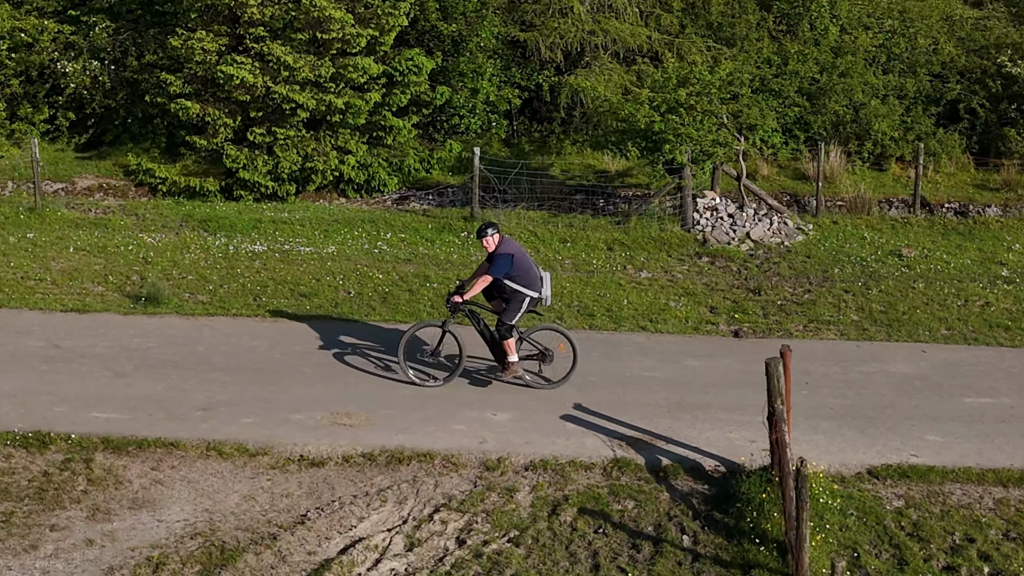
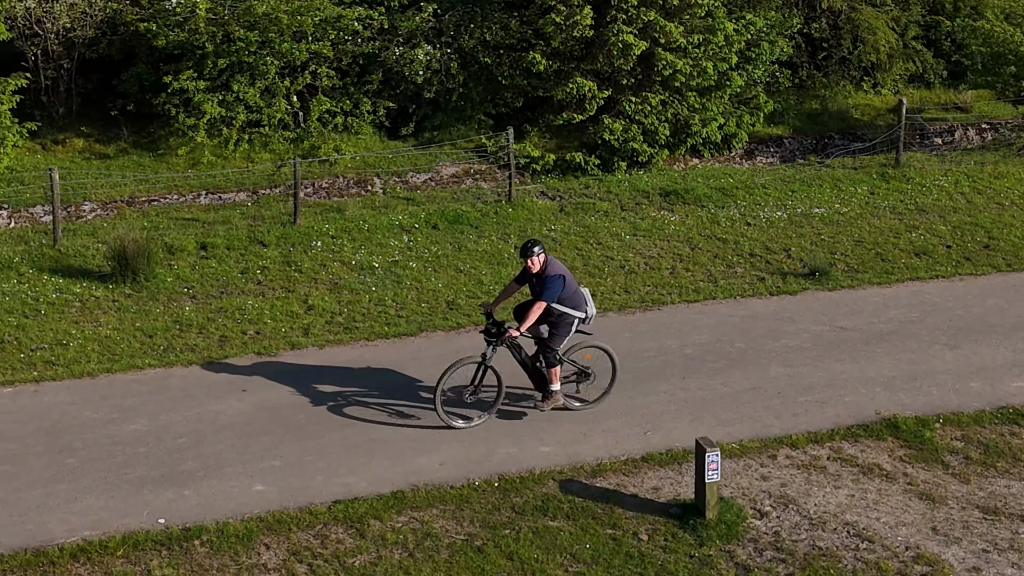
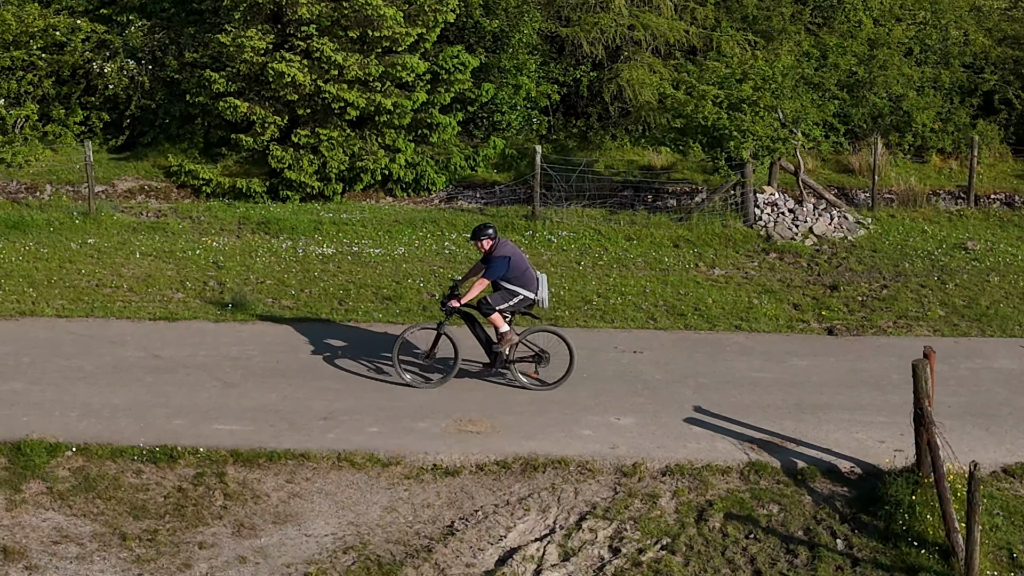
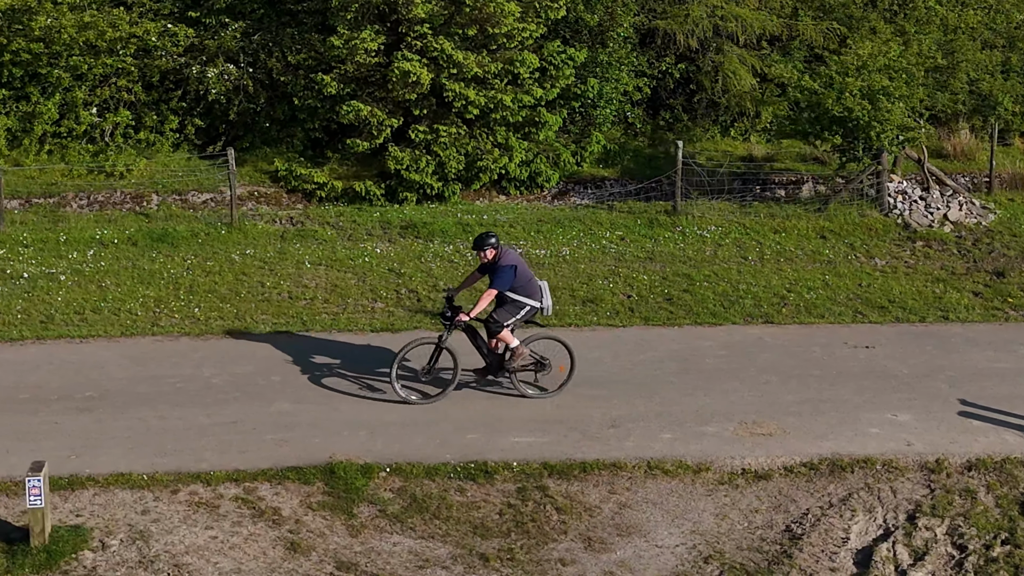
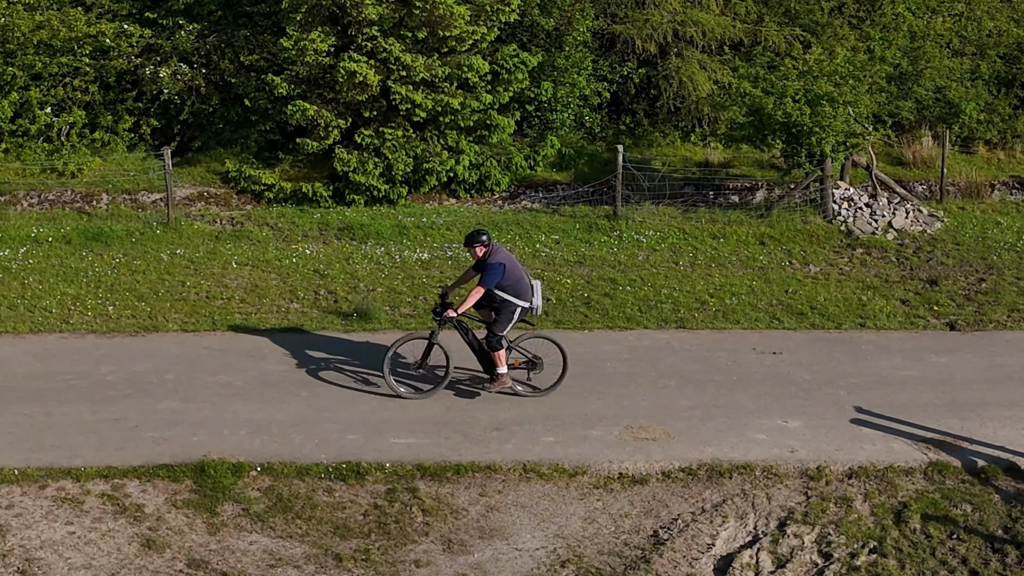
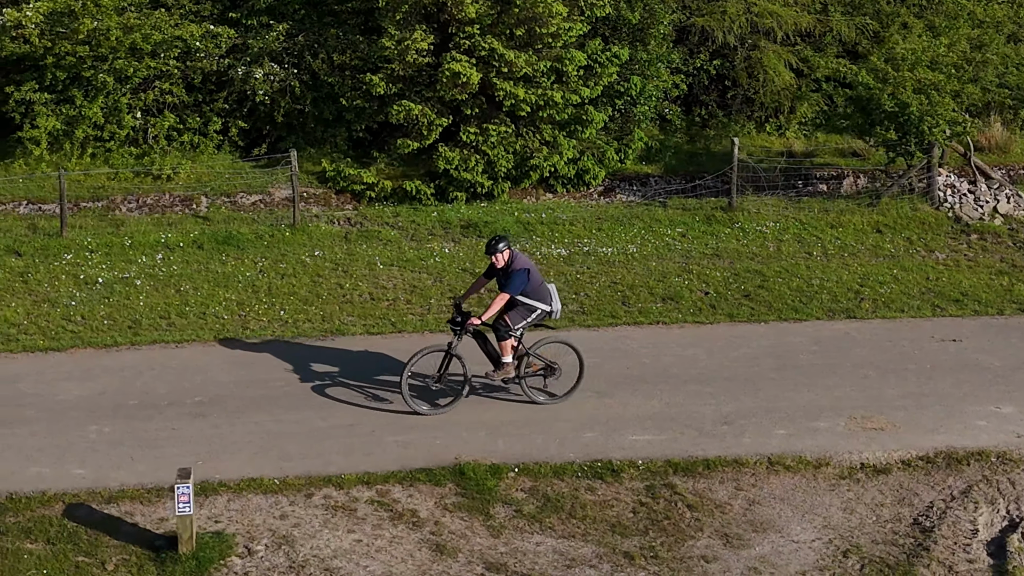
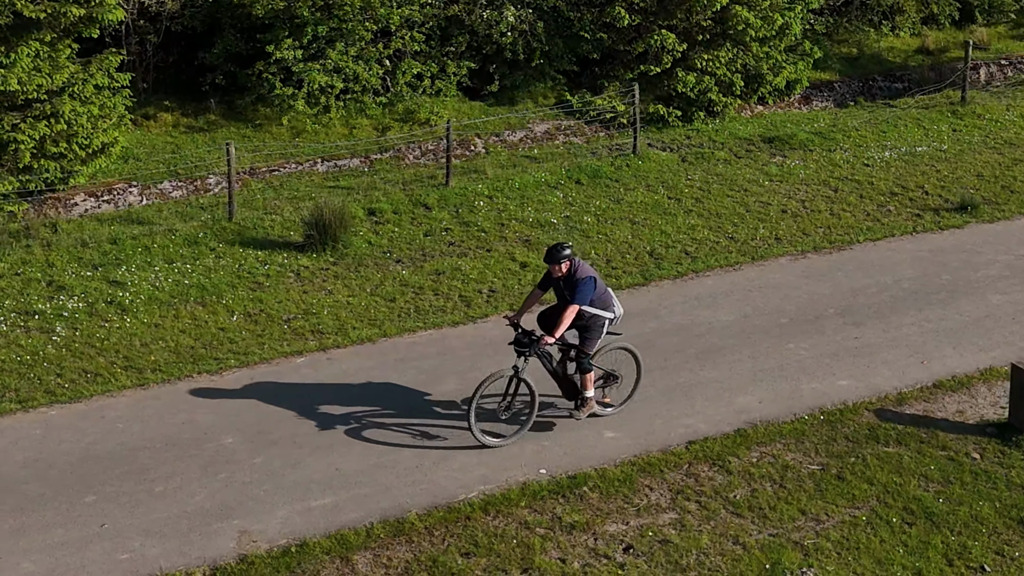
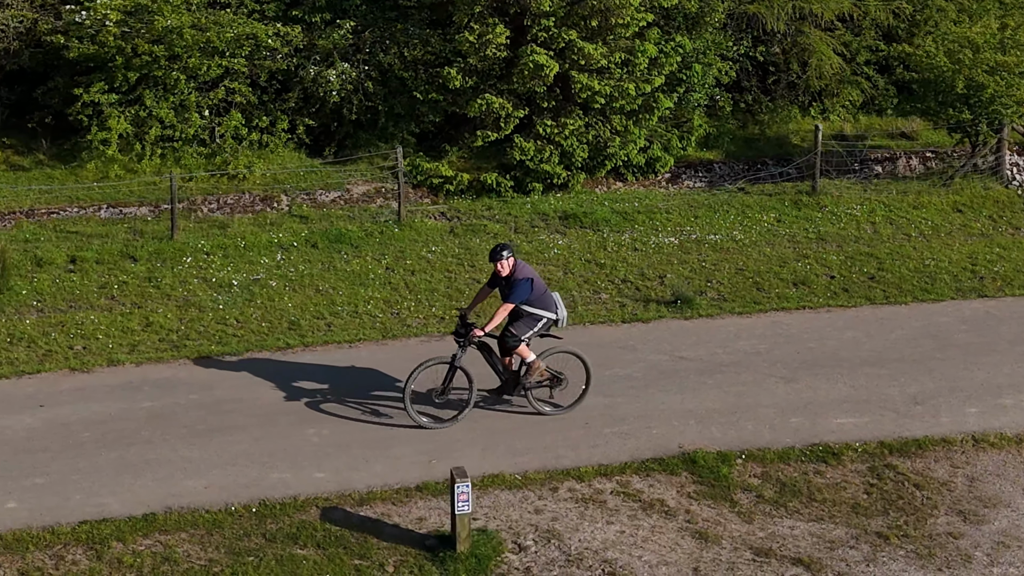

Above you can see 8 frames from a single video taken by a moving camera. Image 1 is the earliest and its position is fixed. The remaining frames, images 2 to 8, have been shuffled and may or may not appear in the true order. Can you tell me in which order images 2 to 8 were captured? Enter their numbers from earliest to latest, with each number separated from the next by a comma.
3, 5, 4, 6, 8, 2, 7
